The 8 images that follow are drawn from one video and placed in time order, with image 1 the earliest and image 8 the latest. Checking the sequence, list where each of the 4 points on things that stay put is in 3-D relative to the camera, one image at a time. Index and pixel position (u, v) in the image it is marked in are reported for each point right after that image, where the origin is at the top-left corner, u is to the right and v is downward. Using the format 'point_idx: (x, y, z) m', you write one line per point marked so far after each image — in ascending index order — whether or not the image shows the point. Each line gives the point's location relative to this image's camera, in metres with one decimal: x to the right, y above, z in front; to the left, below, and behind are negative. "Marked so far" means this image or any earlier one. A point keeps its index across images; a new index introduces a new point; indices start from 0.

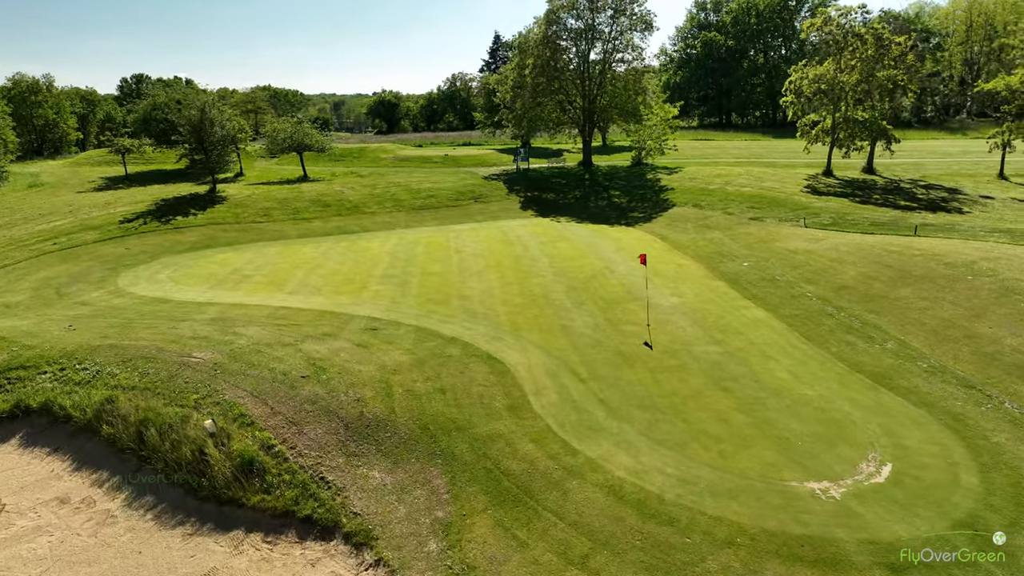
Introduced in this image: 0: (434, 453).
0: (-1.3, -2.9, +12.4) m
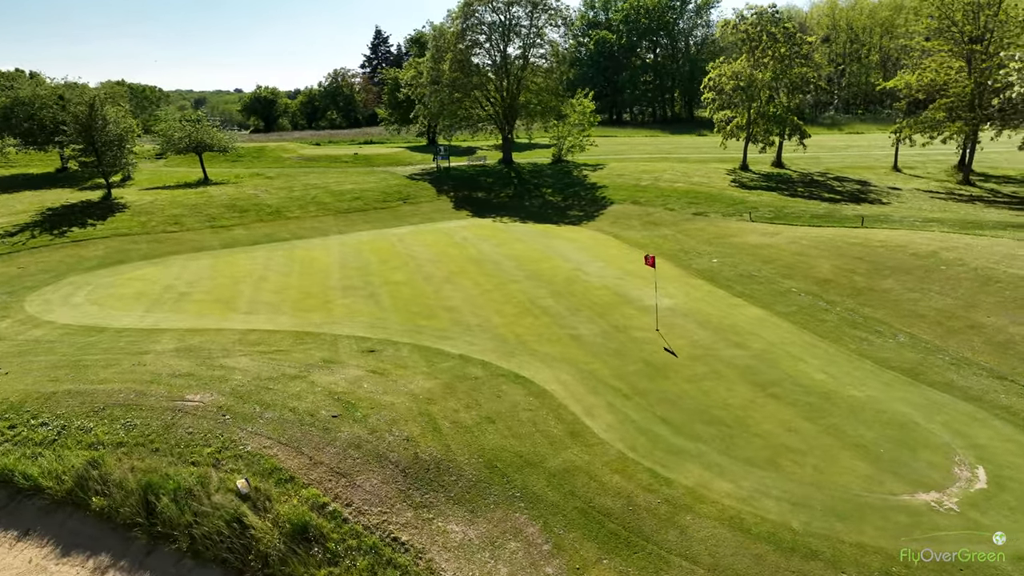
0: (+0.1, -3.1, +10.8) m
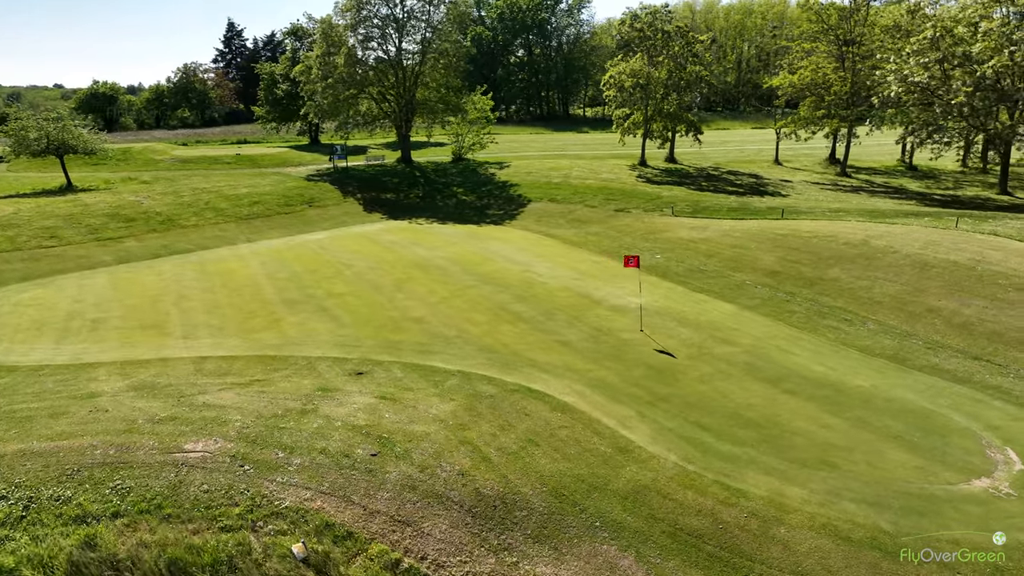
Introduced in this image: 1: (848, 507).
0: (+1.2, -3.3, +9.9) m
1: (+4.9, -3.2, +10.3) m
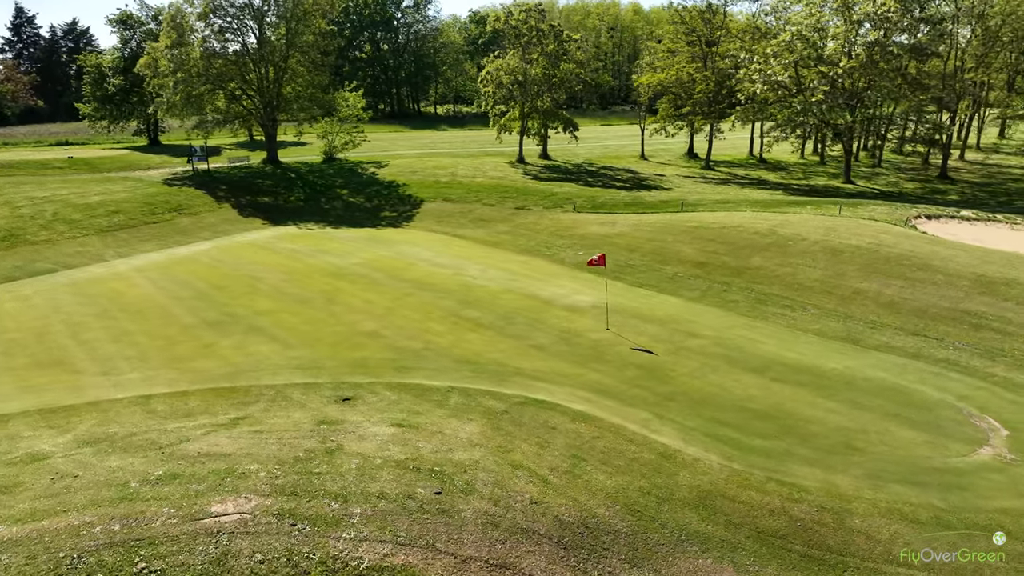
0: (+2.3, -3.3, +9.5) m
1: (+5.8, -3.0, +10.7) m
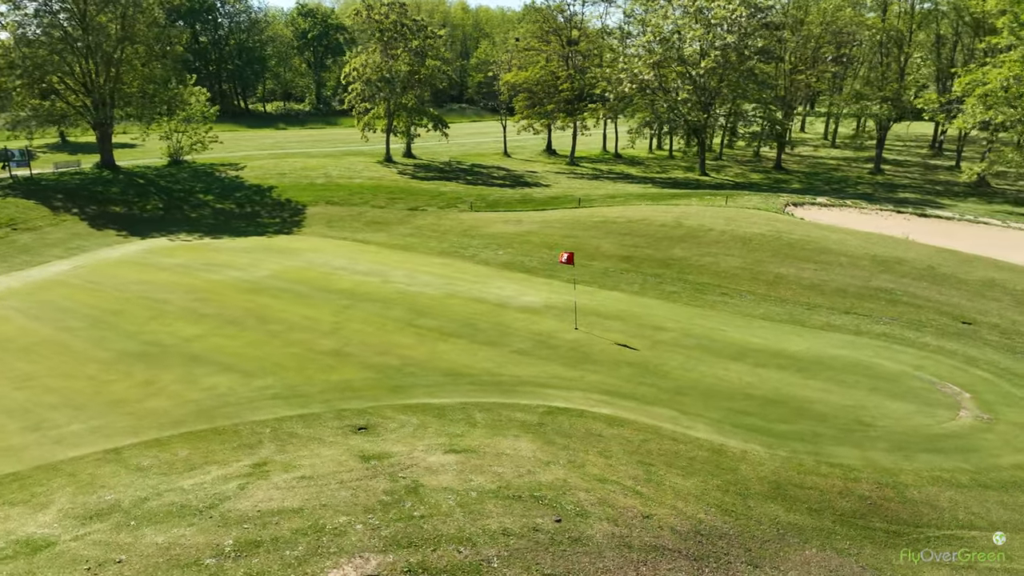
0: (+3.6, -3.3, +9.5) m
1: (+6.7, -2.7, +11.6) m
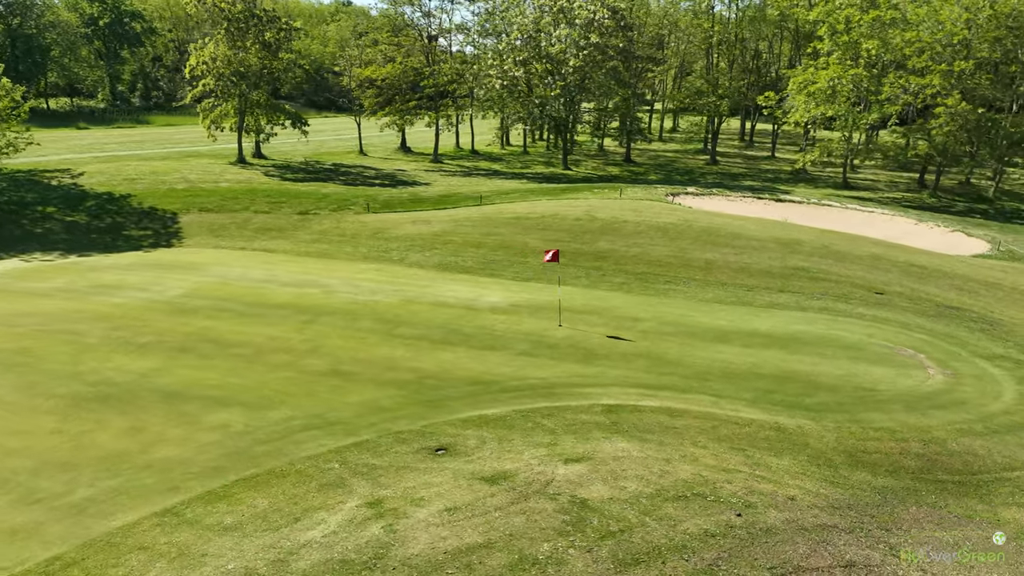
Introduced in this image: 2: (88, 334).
0: (+5.4, -3.0, +10.4) m
1: (+7.8, -2.3, +13.2) m
2: (-9.9, -1.0, +16.7) m
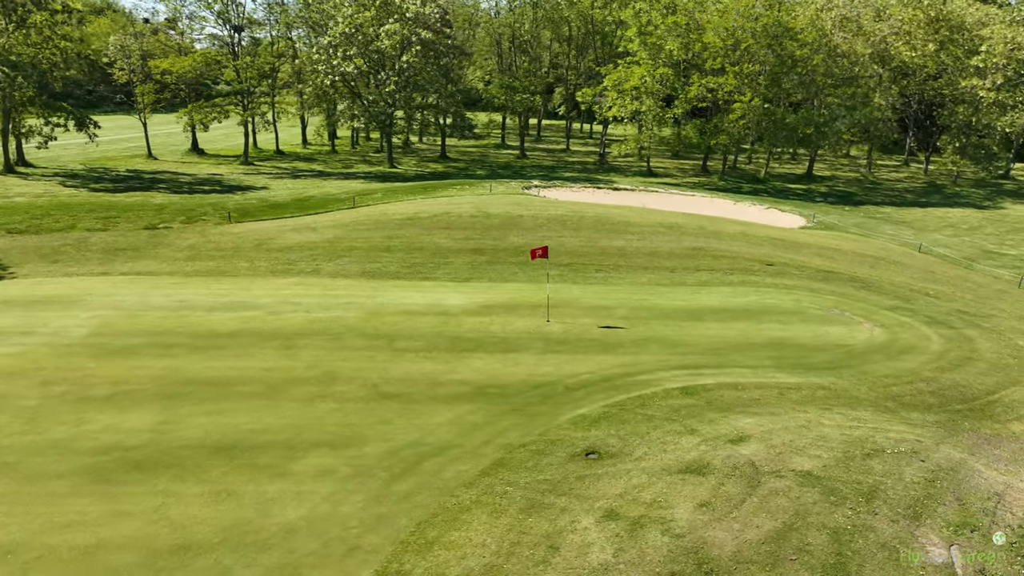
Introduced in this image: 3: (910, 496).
0: (+7.5, -2.5, +12.5) m
1: (+8.7, -1.5, +15.9) m
2: (-9.1, -1.9, +13.1) m
3: (+4.7, -2.5, +8.6) m
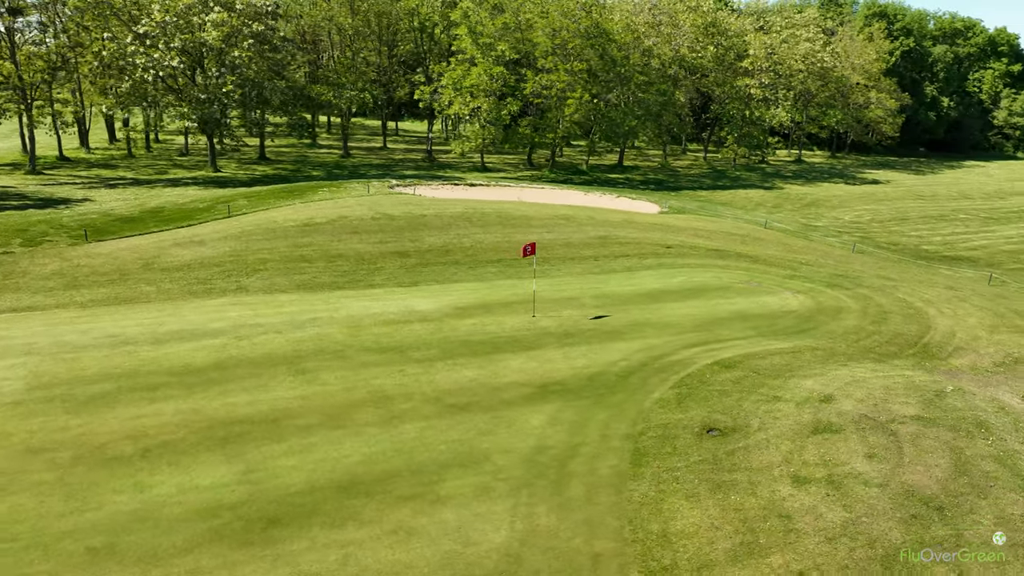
0: (+8.6, -1.7, +15.1) m
1: (+8.6, -0.7, +18.7) m
2: (-7.3, -2.6, +10.4) m
3: (+7.2, -2.0, +10.6) m
